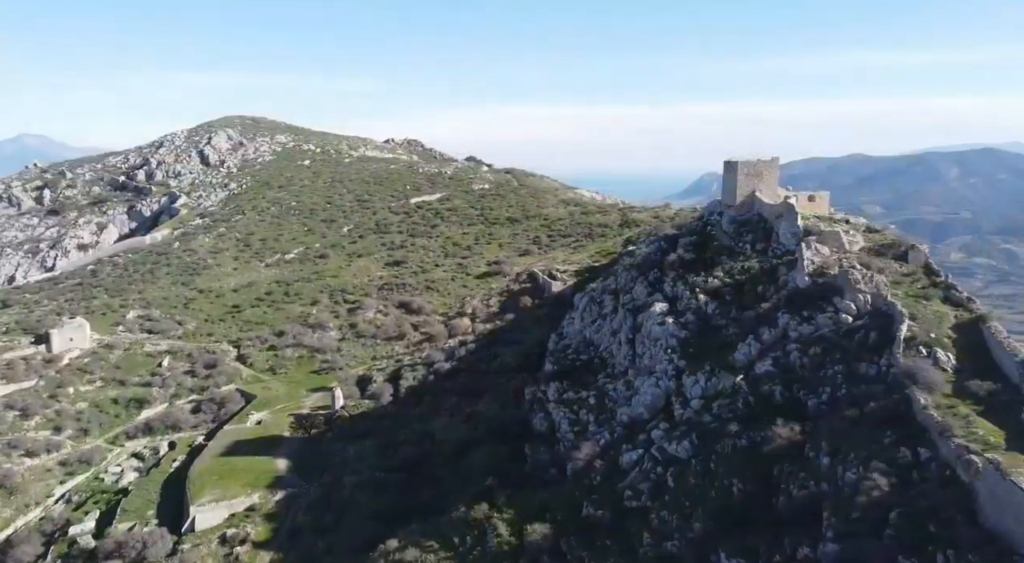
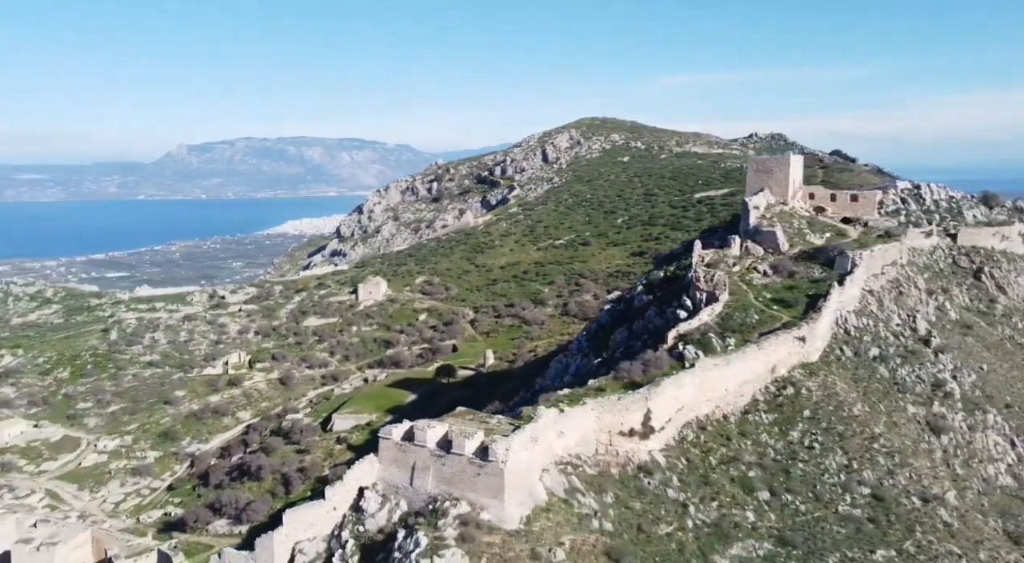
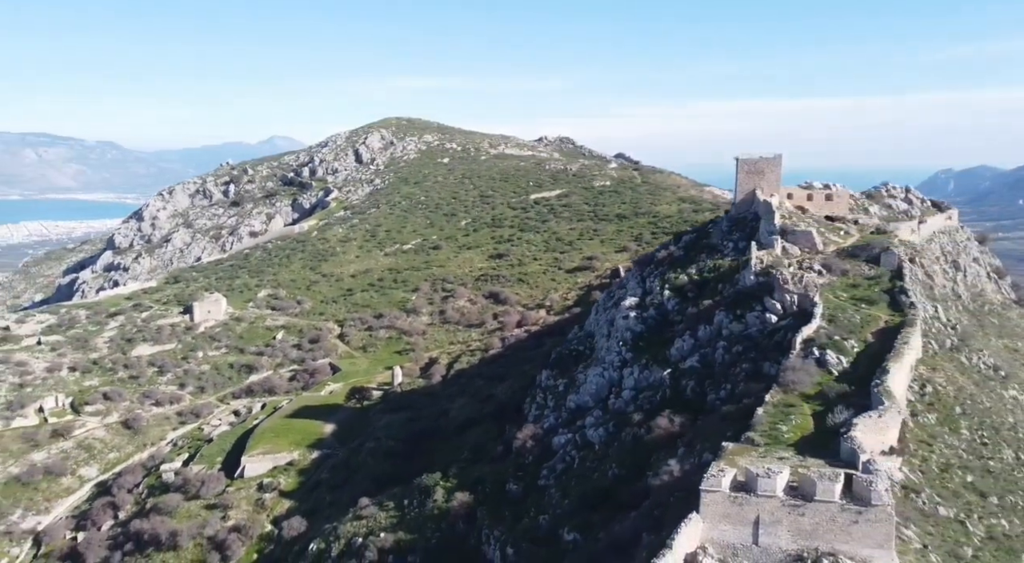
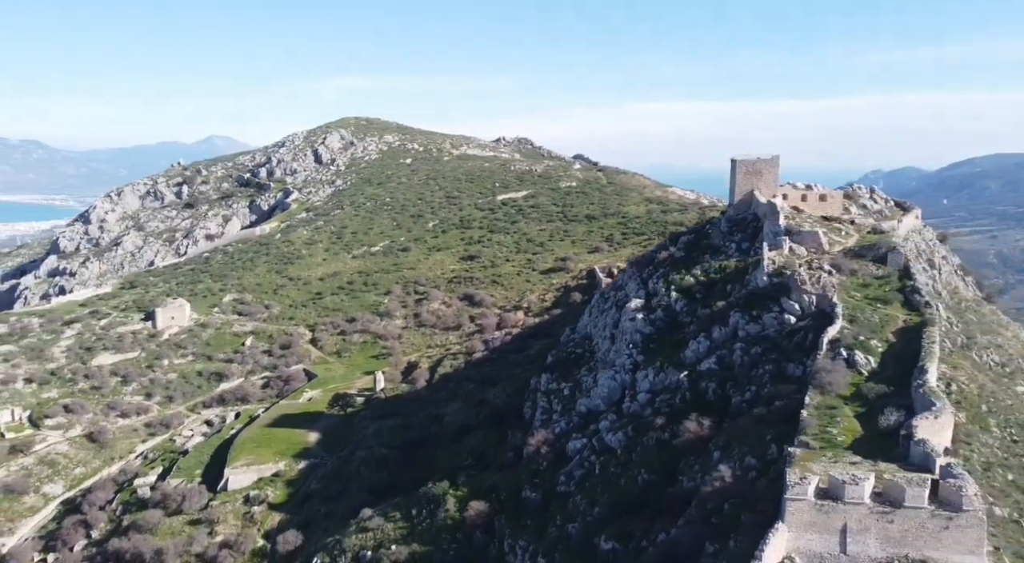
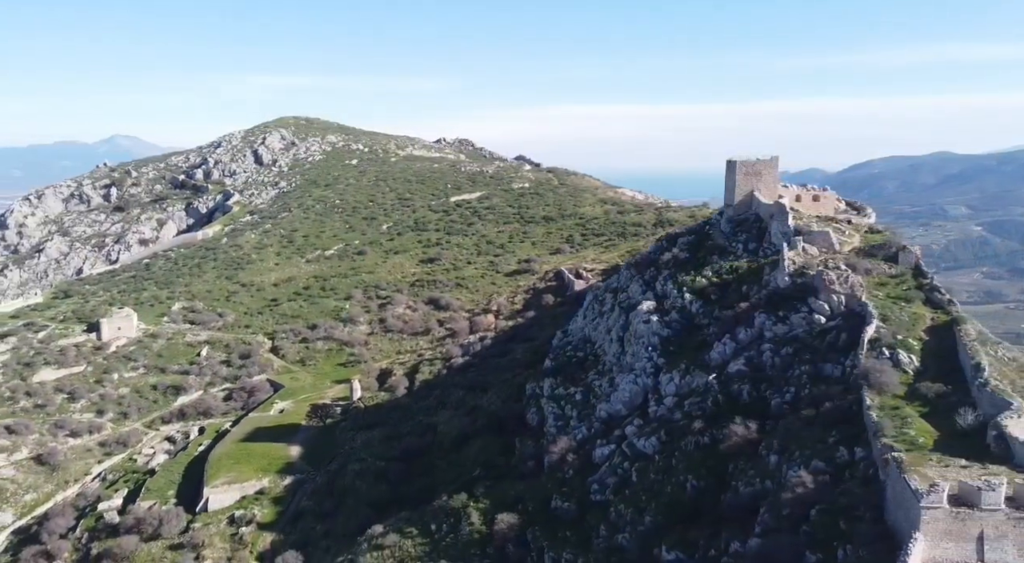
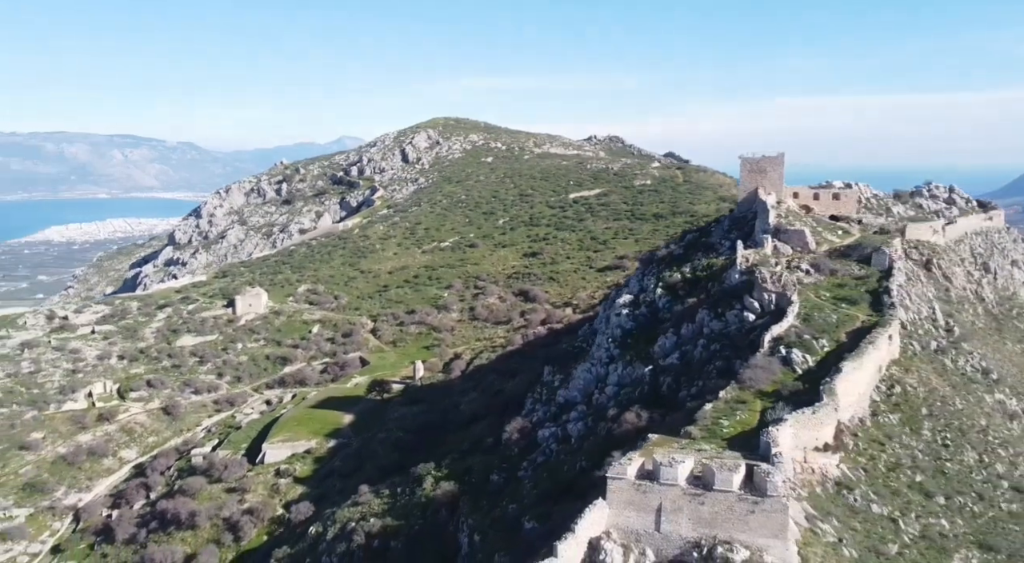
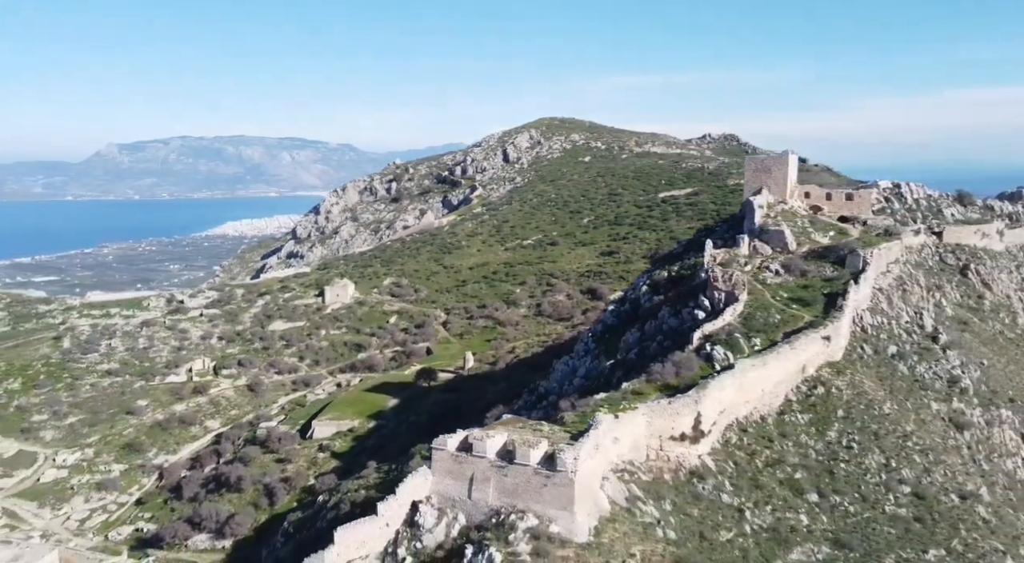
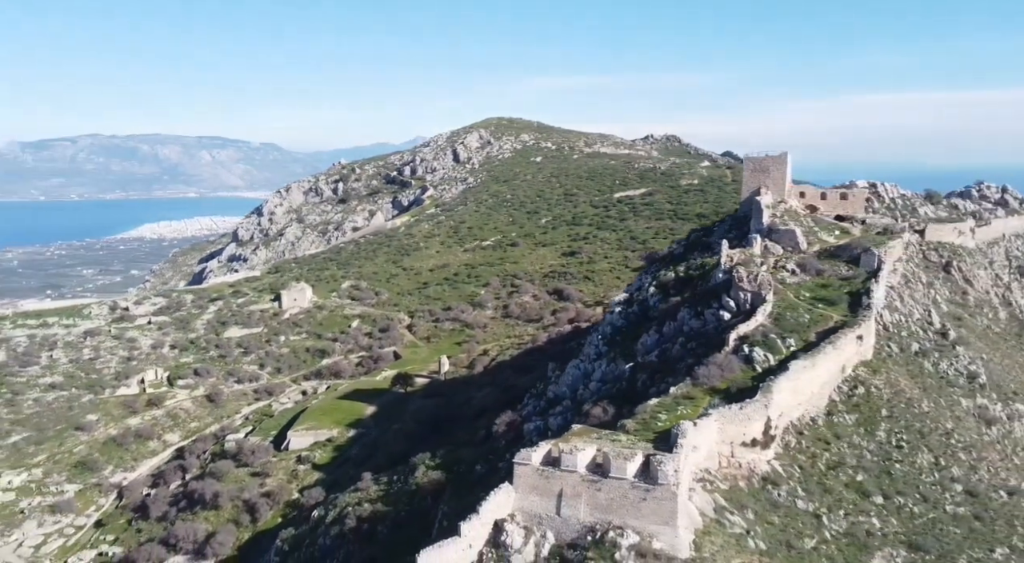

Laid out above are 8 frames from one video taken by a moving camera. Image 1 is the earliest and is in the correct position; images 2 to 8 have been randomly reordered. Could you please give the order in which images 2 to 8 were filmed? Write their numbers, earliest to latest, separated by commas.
5, 4, 3, 6, 8, 7, 2
